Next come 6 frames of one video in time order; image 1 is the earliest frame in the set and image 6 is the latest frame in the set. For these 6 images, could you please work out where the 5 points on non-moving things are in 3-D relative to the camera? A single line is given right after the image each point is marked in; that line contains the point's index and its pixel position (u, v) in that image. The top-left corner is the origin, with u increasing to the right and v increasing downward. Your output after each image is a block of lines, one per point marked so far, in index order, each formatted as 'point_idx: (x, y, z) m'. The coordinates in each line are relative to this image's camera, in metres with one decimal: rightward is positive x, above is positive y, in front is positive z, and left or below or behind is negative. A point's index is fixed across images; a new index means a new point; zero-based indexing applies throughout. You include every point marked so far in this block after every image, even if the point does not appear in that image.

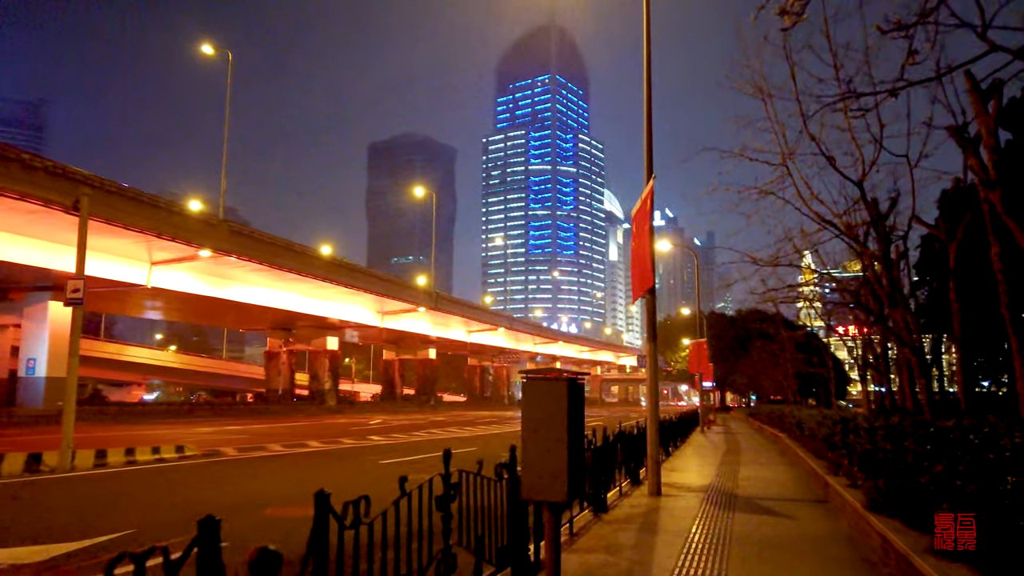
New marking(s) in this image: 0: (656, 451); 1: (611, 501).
0: (+1.9, -2.2, +10.0) m
1: (+1.2, -2.6, +9.1) m
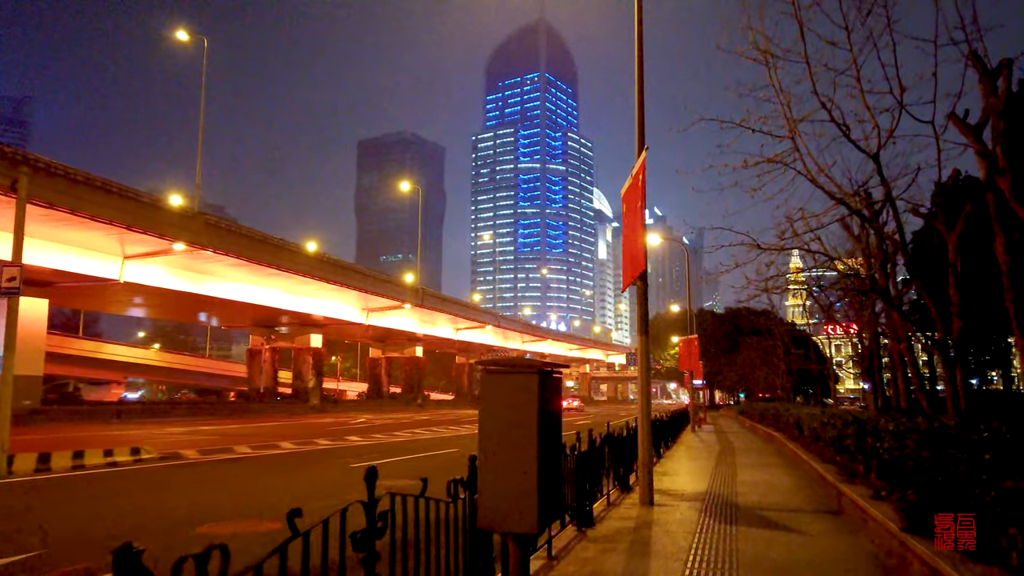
0: (+1.6, -2.0, +9.0) m
1: (+0.9, -2.4, +8.1) m
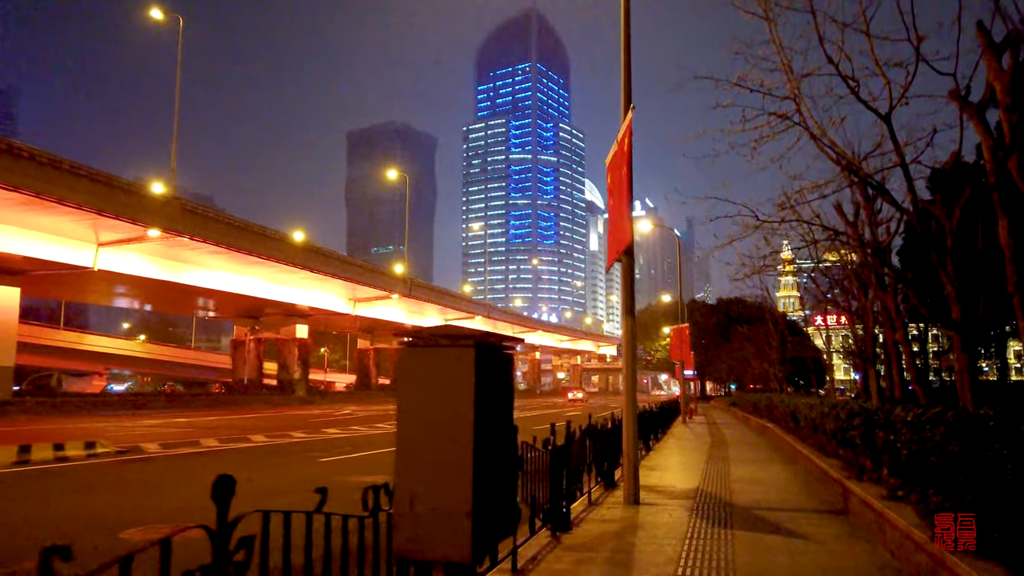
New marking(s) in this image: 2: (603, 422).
0: (+1.3, -1.7, +8.2) m
1: (+0.6, -2.2, +7.3) m
2: (+1.2, -1.7, +9.7) m
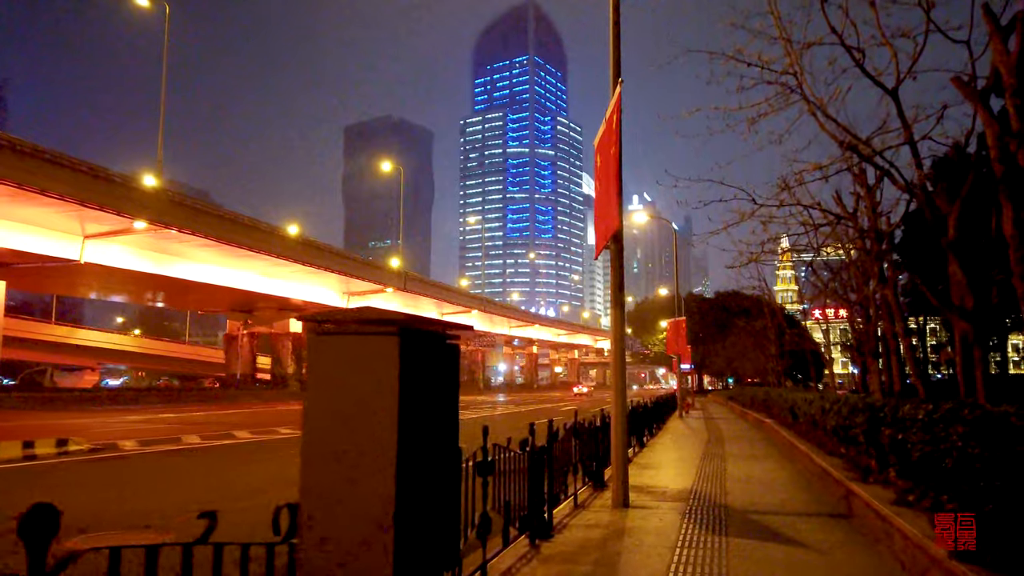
0: (+1.1, -1.6, +7.6) m
1: (+0.4, -2.1, +6.8) m
2: (+1.0, -1.6, +9.2) m
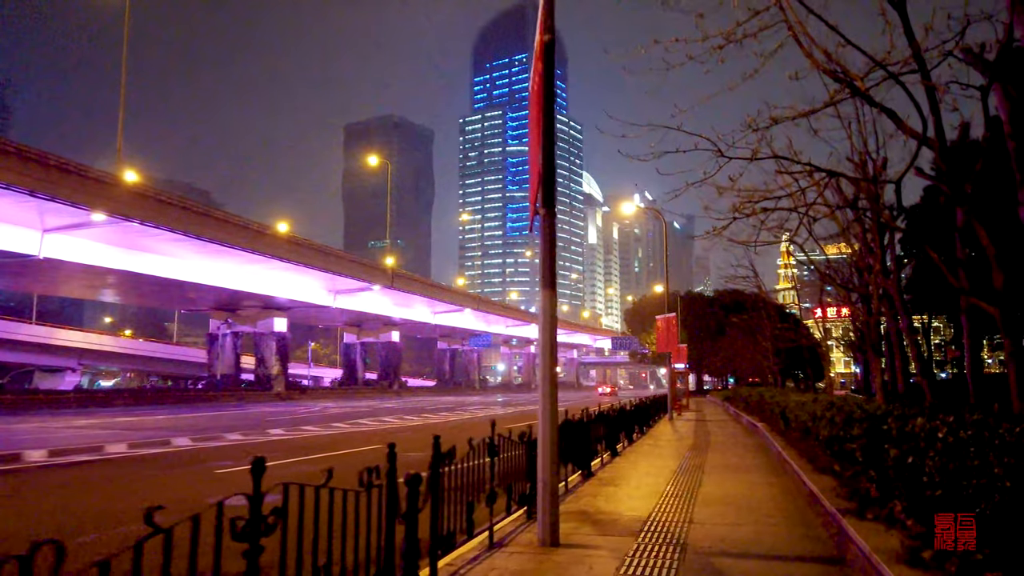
0: (+0.3, -1.4, +6.0) m
1: (-0.4, -1.9, +5.1) m
2: (+0.2, -1.4, +7.5) m
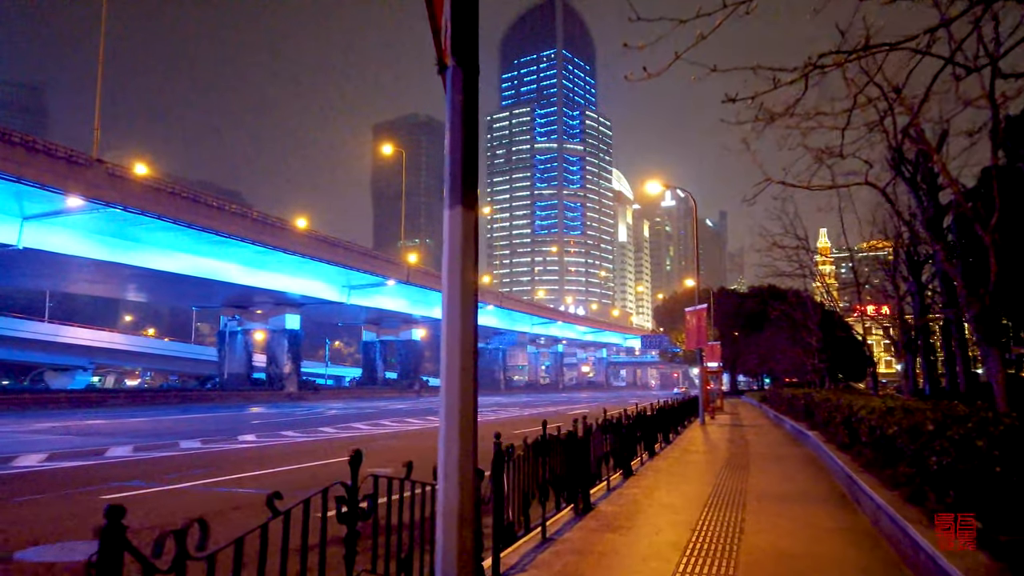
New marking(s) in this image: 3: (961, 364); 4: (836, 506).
0: (-0.2, -1.1, +3.2) m
1: (-0.9, -1.5, +2.3) m
2: (-0.3, -1.1, +4.7) m
3: (+10.3, -1.8, +16.8) m
4: (+3.2, -2.2, +7.7) m
